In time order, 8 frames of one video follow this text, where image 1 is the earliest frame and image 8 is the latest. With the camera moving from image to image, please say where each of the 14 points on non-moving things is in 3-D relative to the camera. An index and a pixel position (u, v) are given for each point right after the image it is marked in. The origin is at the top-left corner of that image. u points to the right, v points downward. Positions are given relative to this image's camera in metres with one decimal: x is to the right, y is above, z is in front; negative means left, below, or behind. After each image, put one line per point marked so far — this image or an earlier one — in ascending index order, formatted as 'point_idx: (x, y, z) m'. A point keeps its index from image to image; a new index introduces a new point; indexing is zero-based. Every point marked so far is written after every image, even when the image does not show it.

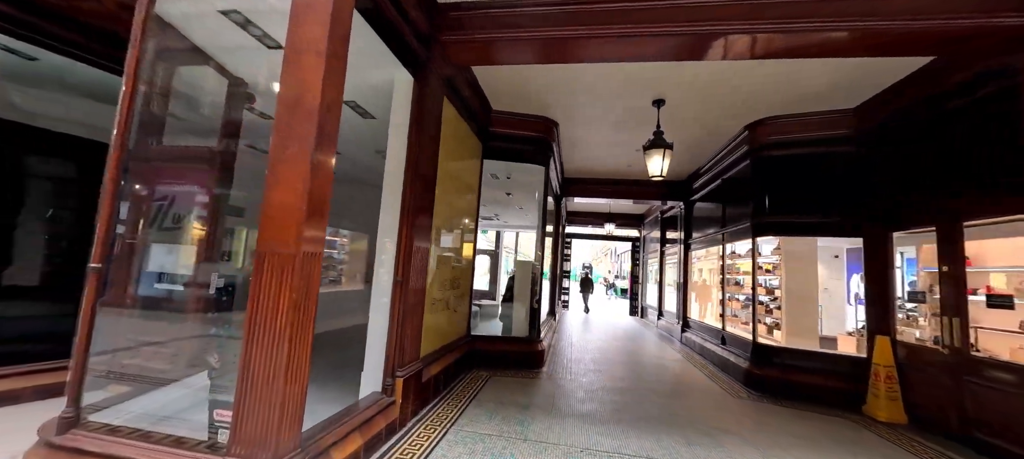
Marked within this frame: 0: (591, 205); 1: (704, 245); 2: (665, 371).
0: (+1.9, +0.6, +9.9) m
1: (+3.2, -0.3, +6.7) m
2: (+2.0, -1.8, +5.1) m
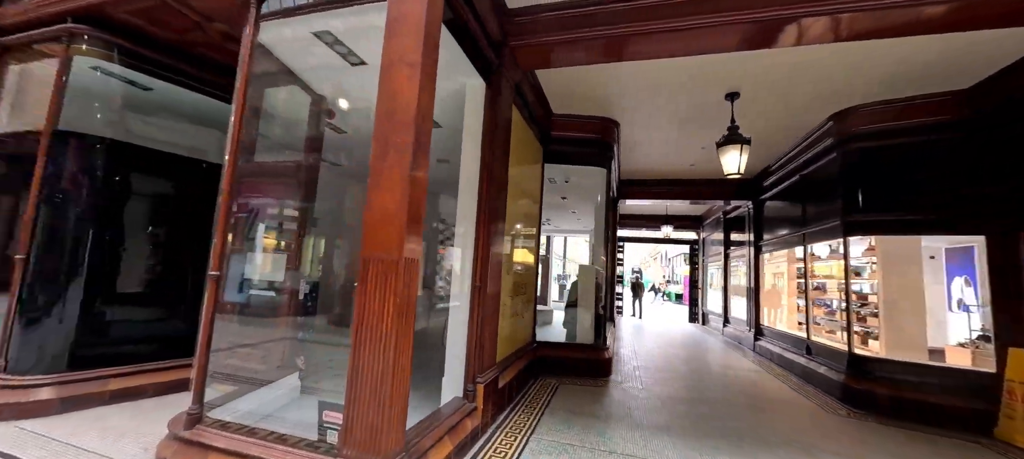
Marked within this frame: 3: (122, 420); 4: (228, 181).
0: (+3.2, +0.5, +9.6) m
1: (+4.2, -0.3, +6.3) m
2: (+2.8, -1.8, +4.8) m
3: (-2.5, -1.2, +2.5) m
4: (-1.5, +0.3, +2.2) m
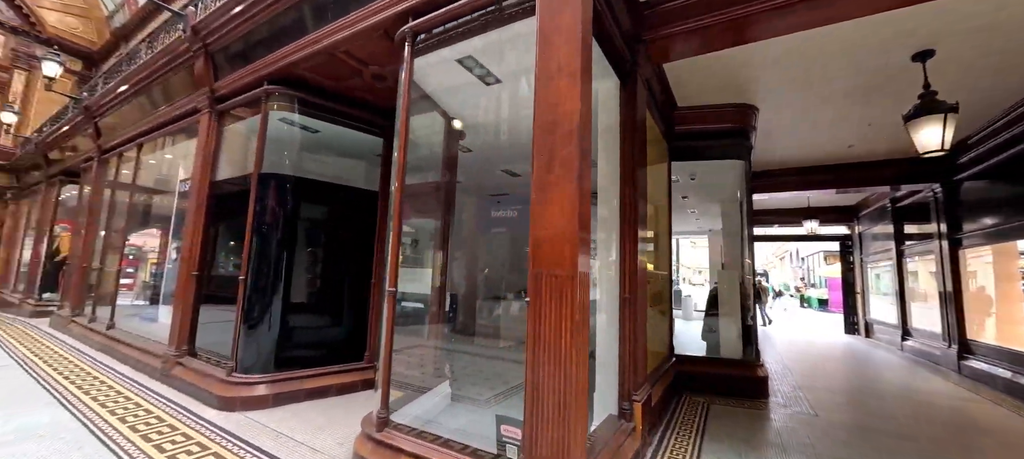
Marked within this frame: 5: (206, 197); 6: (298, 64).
0: (+5.8, +0.6, +8.4) m
1: (+5.9, -0.1, +4.9) m
2: (+4.2, -1.7, +3.8) m
3: (-1.5, -1.4, +3.0) m
4: (-0.7, +0.1, +2.4) m
5: (-3.2, +0.3, +4.1) m
6: (-1.8, +1.4, +3.3) m
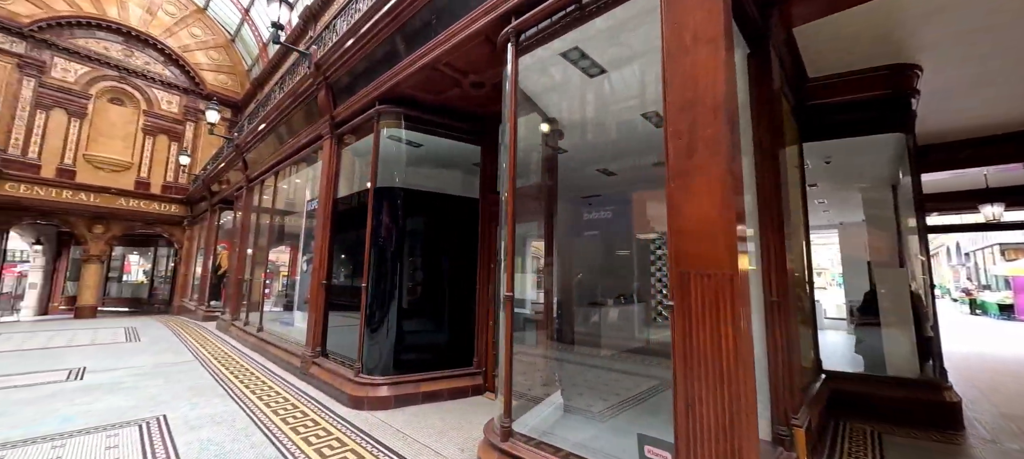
0: (+7.5, +0.8, +6.8) m
1: (+6.9, +0.1, +3.4) m
2: (+5.1, -1.5, +2.6) m
3: (-0.6, -1.4, +3.0) m
4: (0.0, +0.1, +2.4) m
5: (-2.1, +0.2, +4.5) m
6: (-0.9, +1.3, +3.5) m
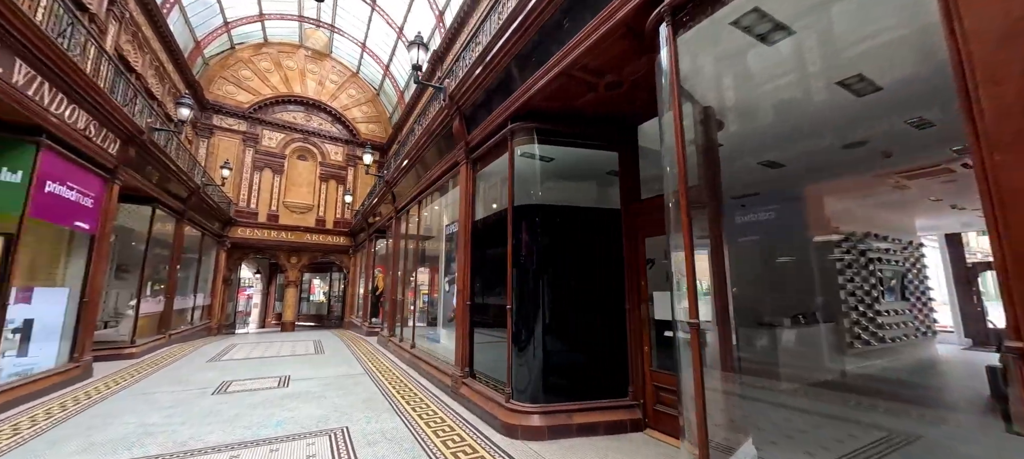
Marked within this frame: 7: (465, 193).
0: (+9.3, +1.1, +4.1) m
1: (+7.7, +0.5, +0.9) m
2: (+5.9, -1.3, +0.6) m
3: (+0.6, -1.6, +2.7) m
4: (+0.8, +0.1, +2.0) m
5: (-0.5, -0.1, +4.7) m
6: (+0.2, +1.2, +3.4) m
7: (-0.6, +0.4, +4.8) m
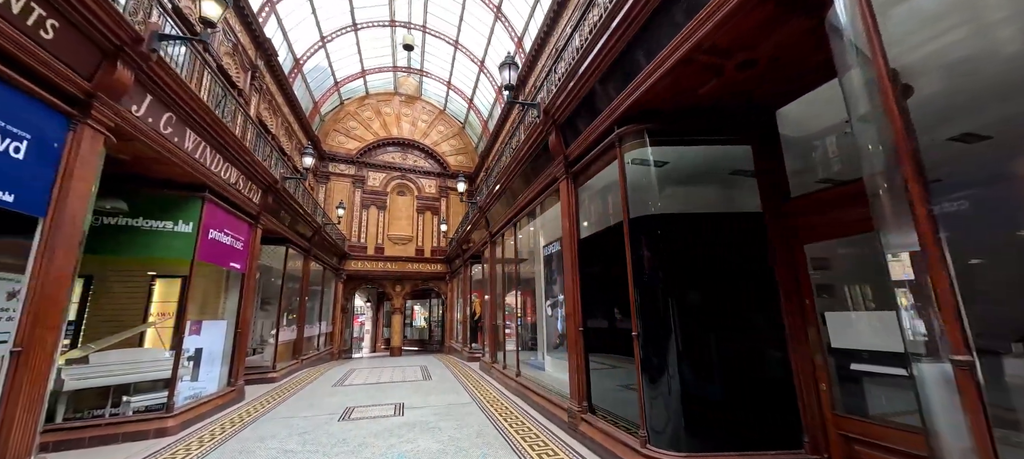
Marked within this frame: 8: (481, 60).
0: (+10.1, +1.6, +1.8) m
1: (+7.9, +1.0, -1.0) m
2: (+6.1, -0.8, -1.0) m
3: (+1.4, -1.6, +2.2) m
4: (+1.4, +0.1, +1.5) m
5: (+0.7, -0.3, +4.4) m
6: (+1.1, +1.1, +3.1) m
7: (+0.6, +0.2, +4.6) m
8: (-1.1, +6.2, +14.5) m
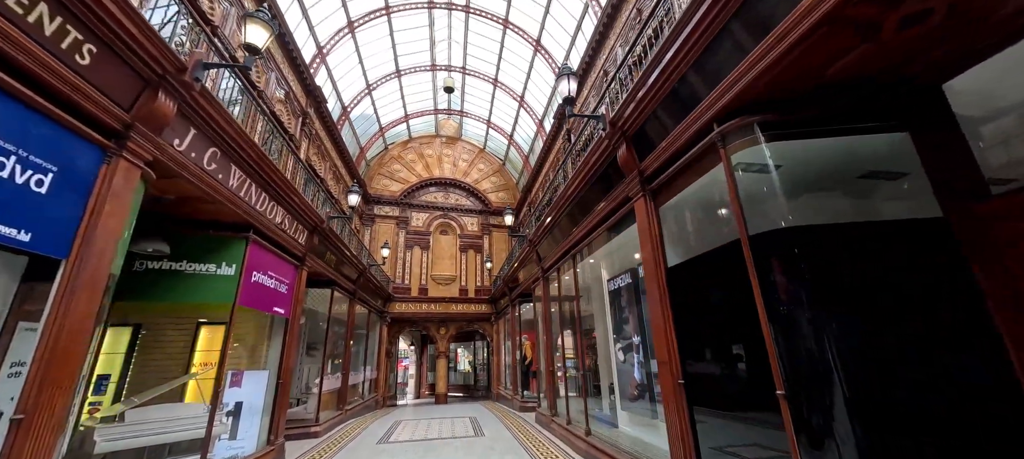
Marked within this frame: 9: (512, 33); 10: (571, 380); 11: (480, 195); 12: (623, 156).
0: (+10.4, +2.0, +0.3) m
1: (+7.9, +1.6, -2.3) m
2: (+6.2, -0.3, -2.3) m
3: (+1.9, -1.6, +1.2) m
4: (+1.8, +0.1, +0.7) m
5: (+1.4, -0.5, +3.6) m
6: (+1.6, +1.0, +2.4) m
7: (+1.3, 0.0, +3.8) m
8: (+0.3, +4.9, +14.4) m
9: (0.0, +6.0, +12.2) m
10: (+1.1, -2.7, +7.3) m
11: (-1.4, +1.6, +17.8) m
12: (+1.2, +0.8, +4.1) m
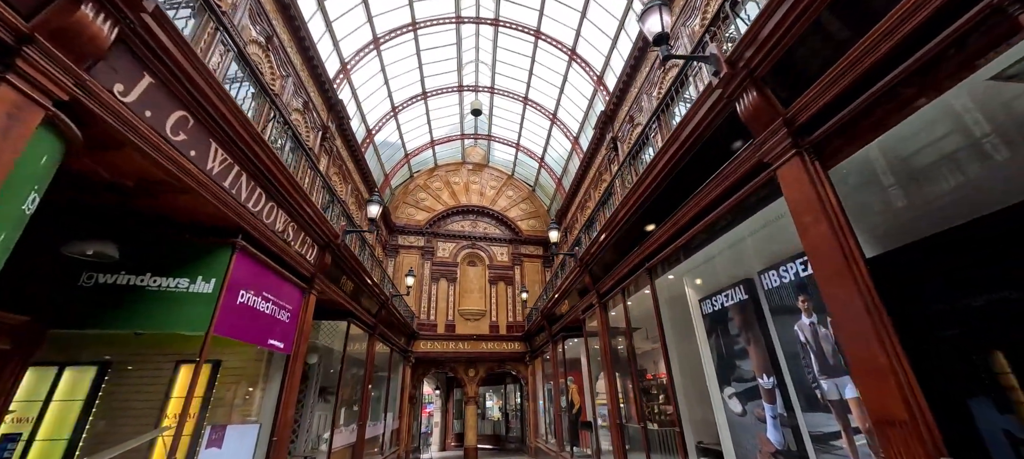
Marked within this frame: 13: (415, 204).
0: (+10.7, +2.7, -1.3) m
1: (+8.1, +2.5, -3.8) m
2: (+6.5, +0.6, -3.9) m
3: (+2.3, -1.2, -0.3) m
4: (+2.2, +0.6, -0.6) m
5: (+1.9, -0.3, +2.2) m
6: (+2.0, +1.3, +1.1) m
7: (+1.9, +0.1, +2.5) m
8: (+1.4, +3.9, +13.5) m
9: (+0.9, +5.3, +11.4) m
10: (+1.9, -2.9, +5.6) m
11: (-0.1, +0.3, +16.7) m
12: (+1.7, +0.9, +2.8) m
13: (-4.0, +1.1, +16.4) m
